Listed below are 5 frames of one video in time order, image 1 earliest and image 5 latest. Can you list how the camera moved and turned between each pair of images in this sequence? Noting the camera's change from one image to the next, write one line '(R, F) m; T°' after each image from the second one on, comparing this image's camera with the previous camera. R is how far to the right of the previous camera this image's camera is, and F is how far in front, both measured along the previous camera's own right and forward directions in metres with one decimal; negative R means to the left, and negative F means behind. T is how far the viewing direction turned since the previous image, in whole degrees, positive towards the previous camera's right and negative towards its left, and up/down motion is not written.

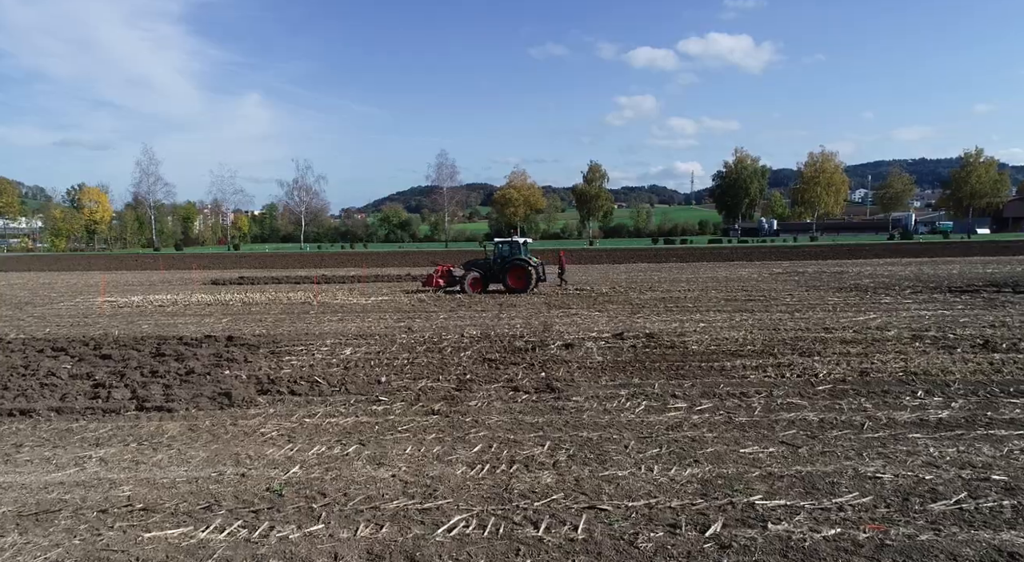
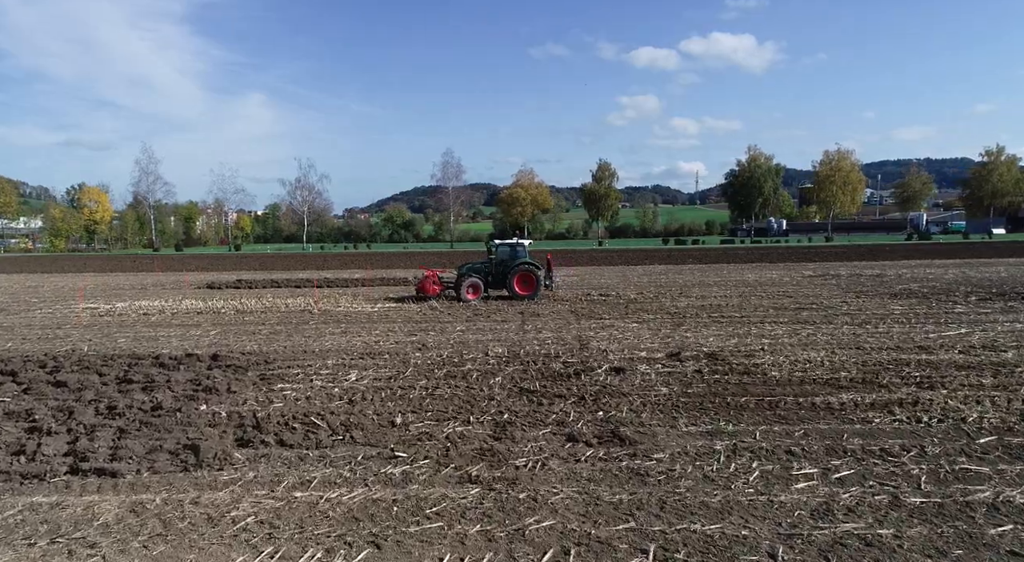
(-0.4, +1.7) m; 0°
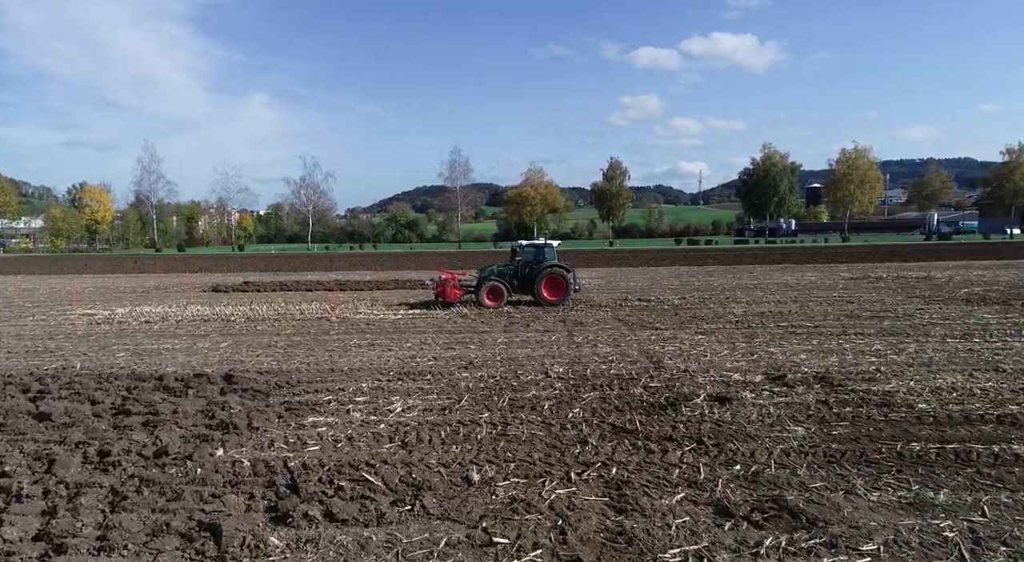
(-0.8, +1.4) m; 0°
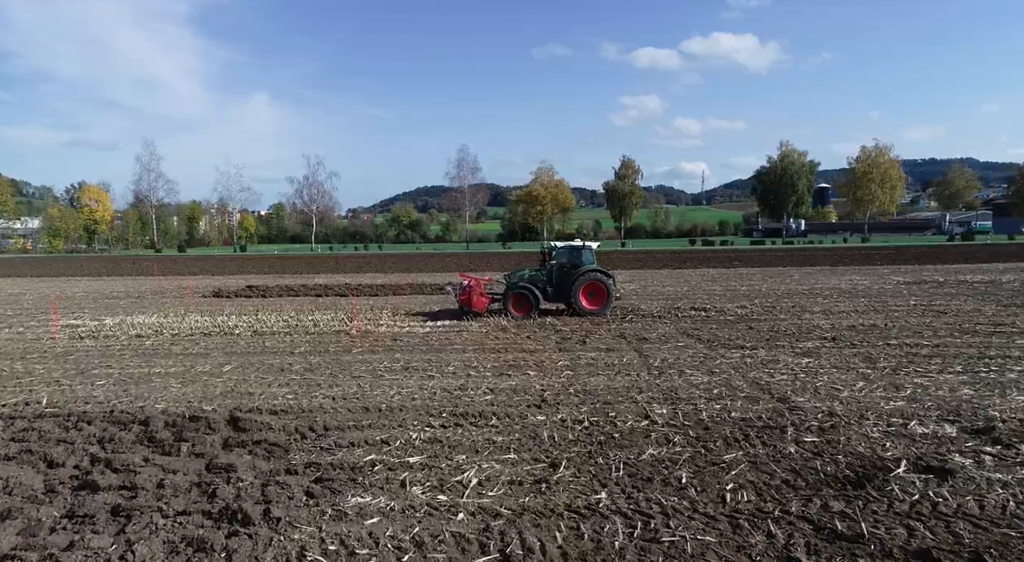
(-0.9, +2.0) m; 0°
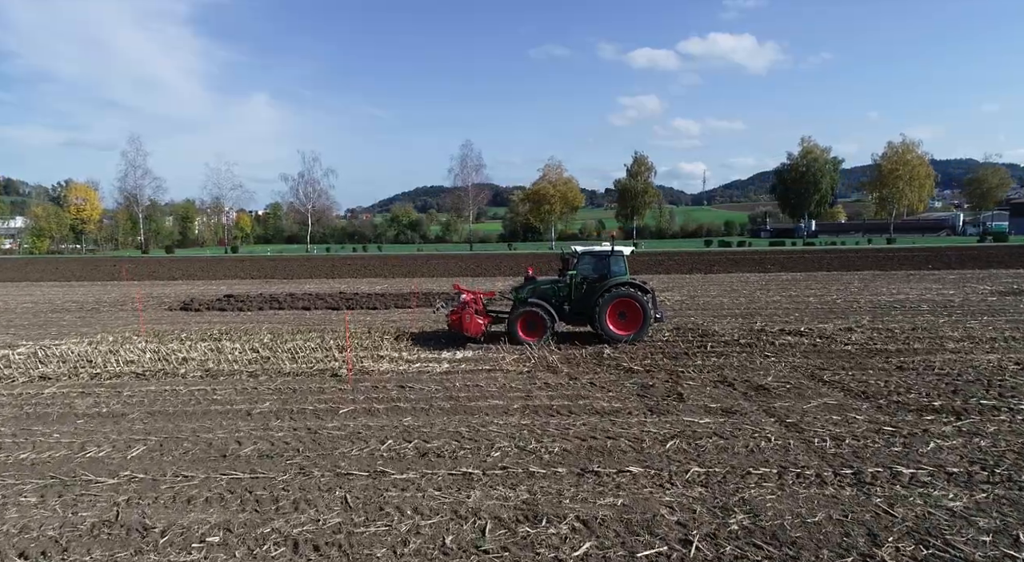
(-0.7, +3.6) m; 0°
